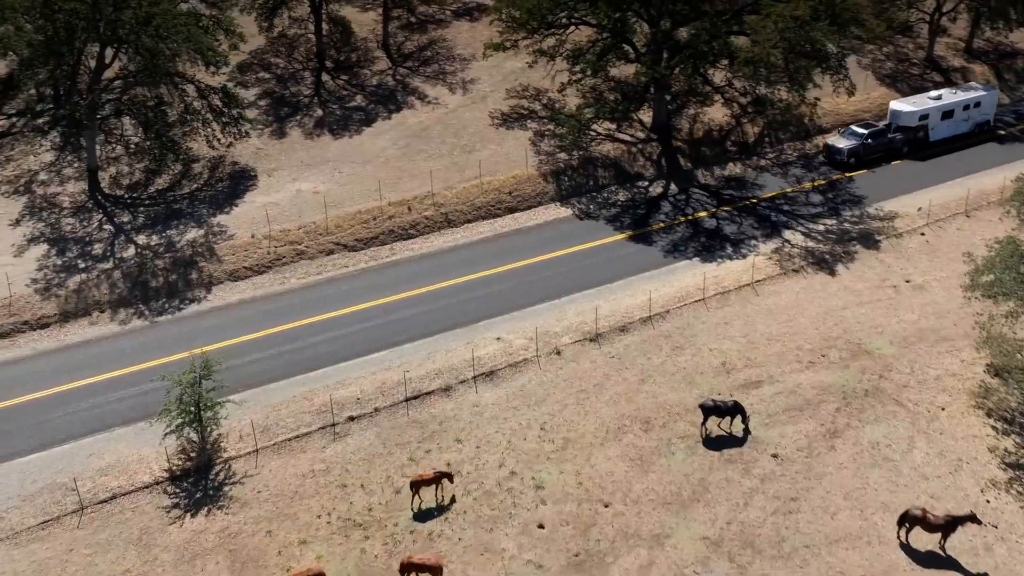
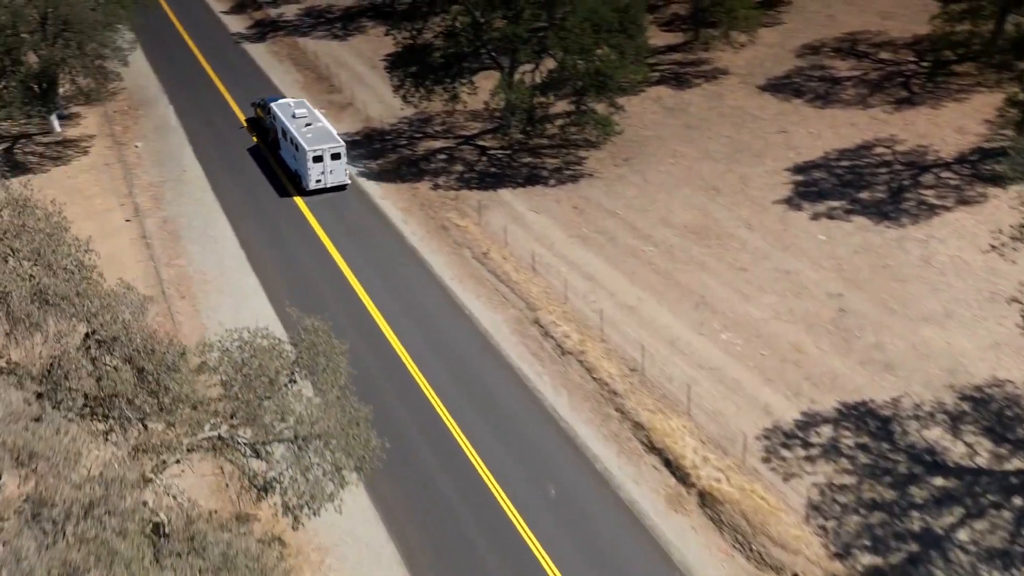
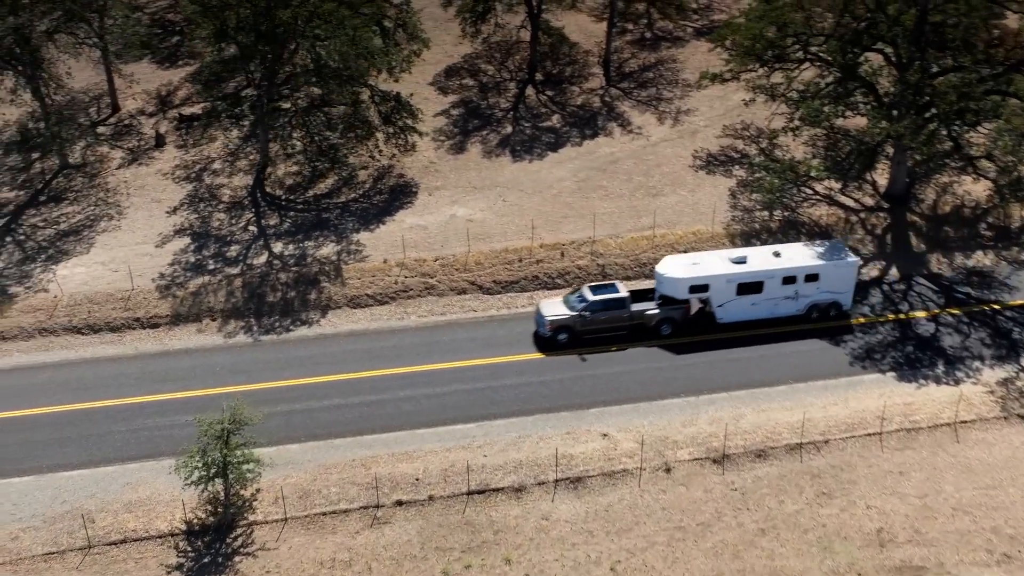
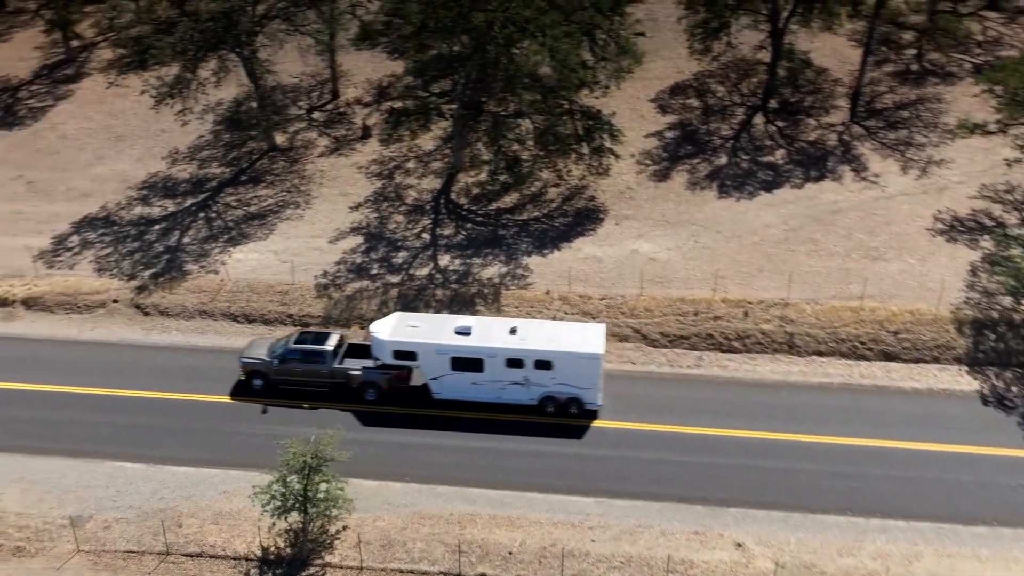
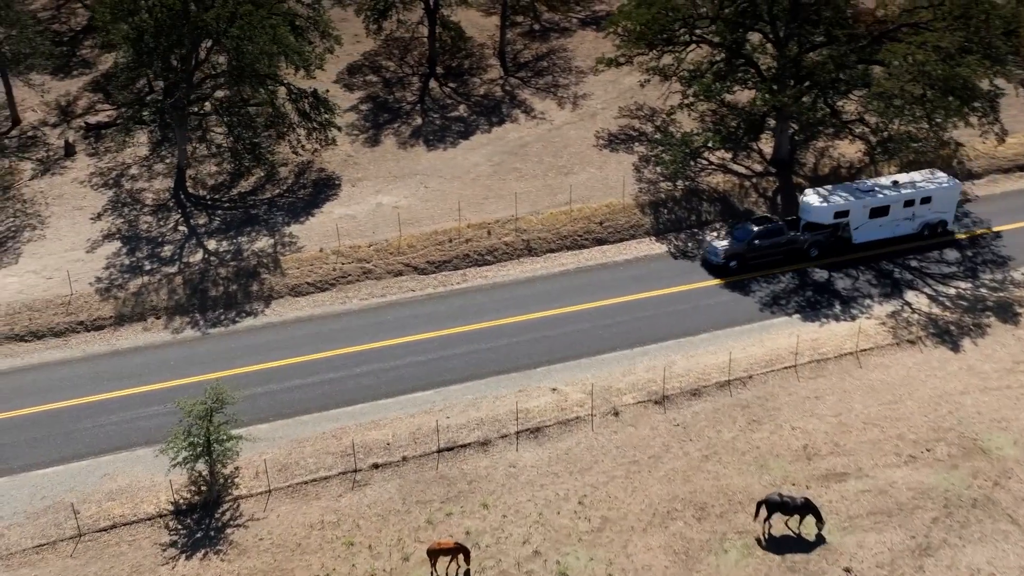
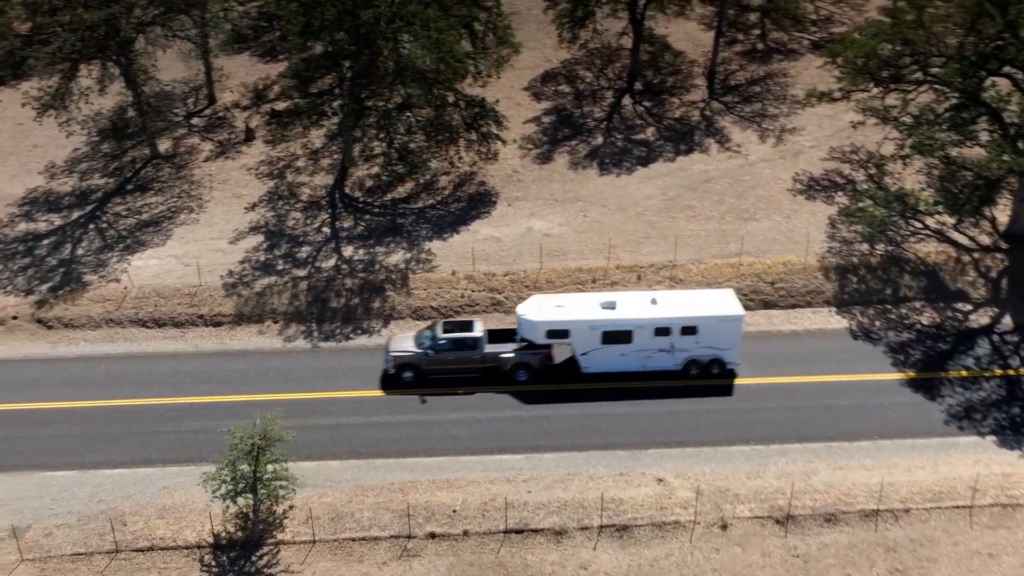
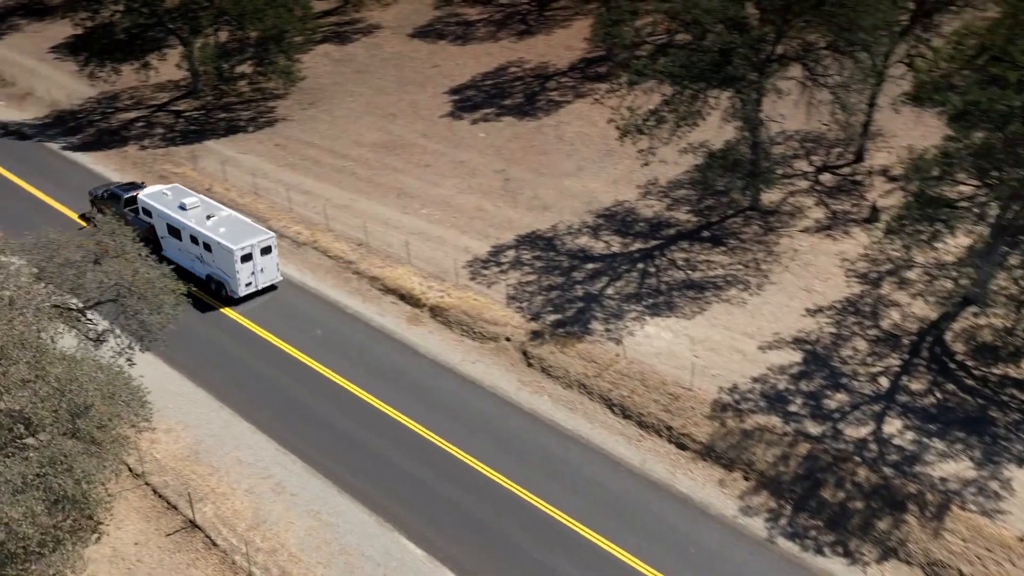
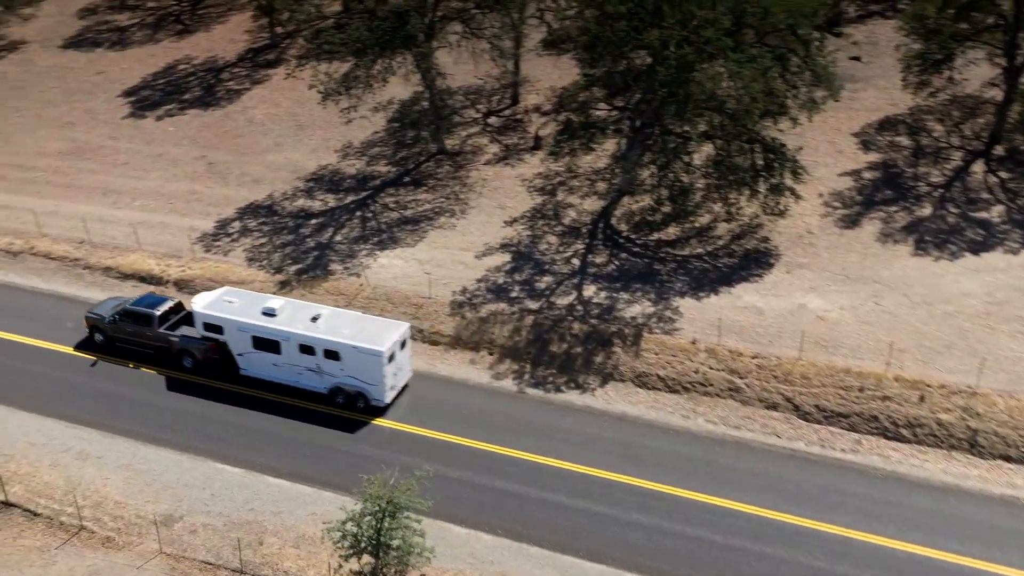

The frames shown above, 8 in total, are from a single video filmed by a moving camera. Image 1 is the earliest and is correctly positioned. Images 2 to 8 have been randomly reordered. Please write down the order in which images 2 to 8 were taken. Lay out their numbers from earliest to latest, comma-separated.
5, 3, 6, 4, 8, 7, 2
